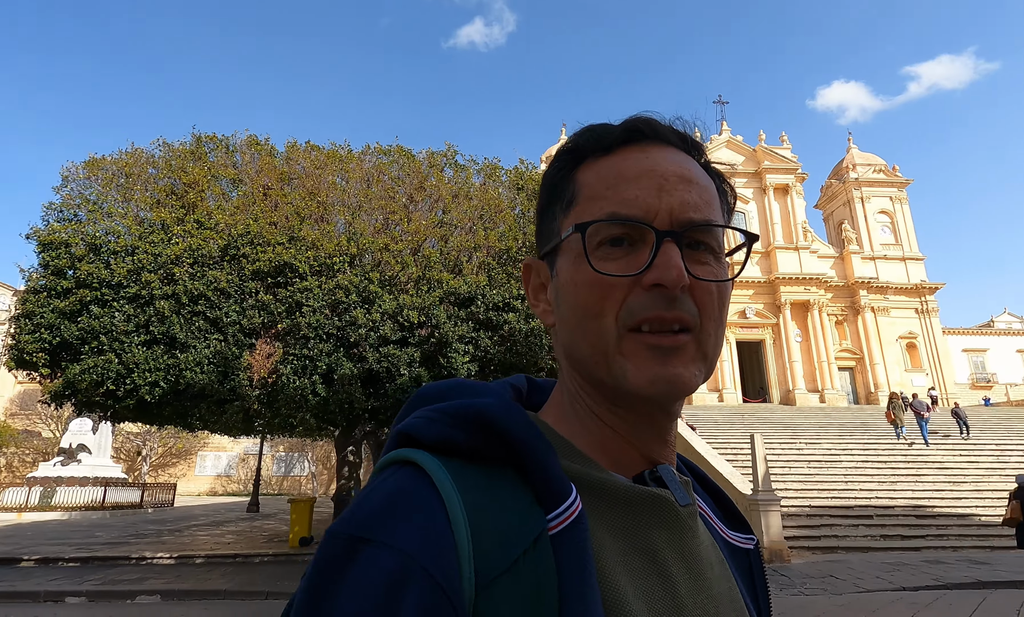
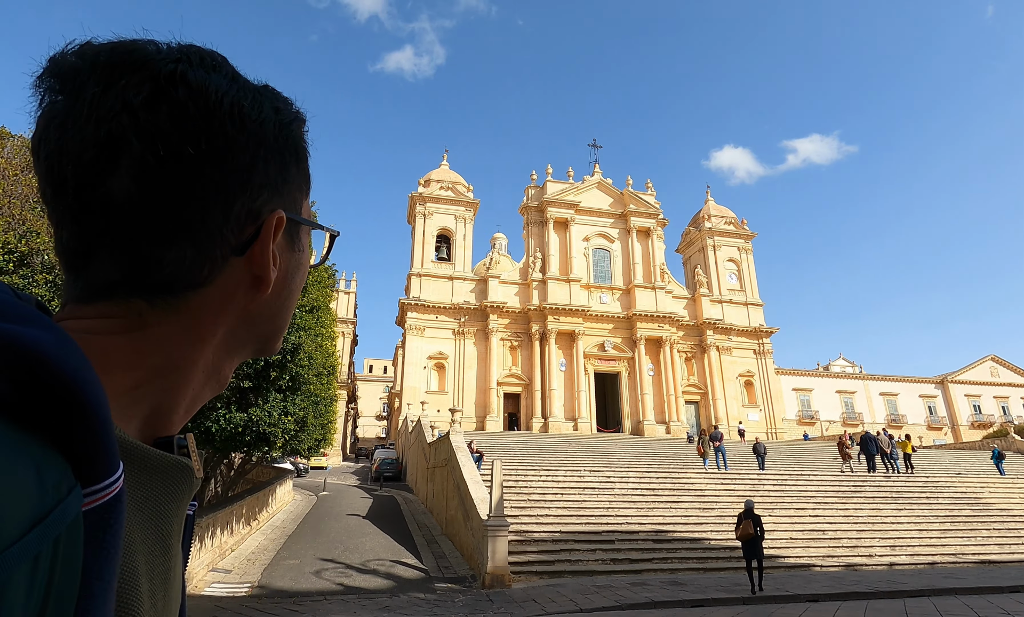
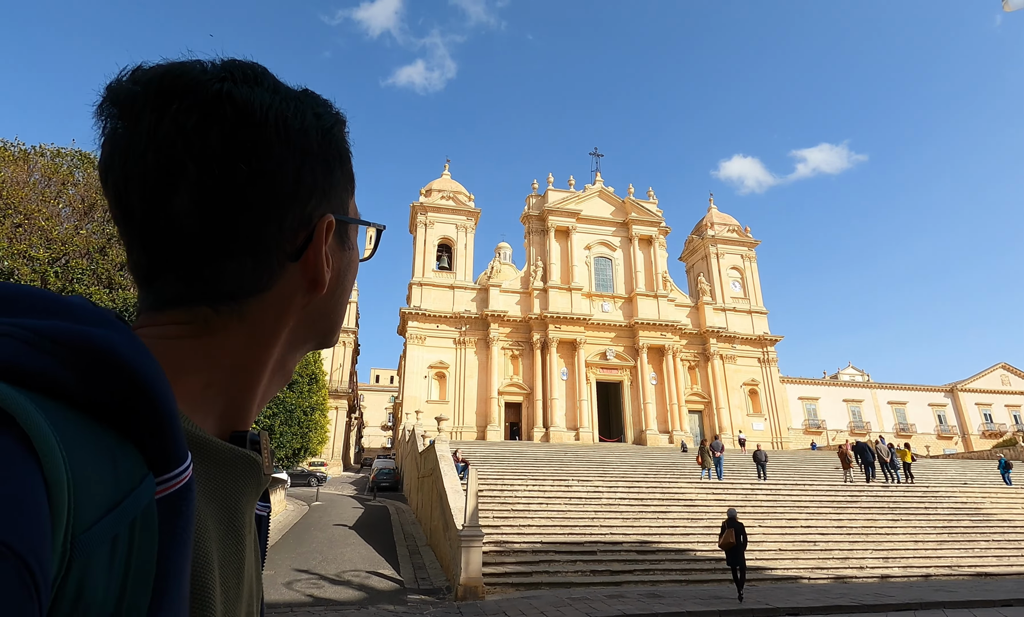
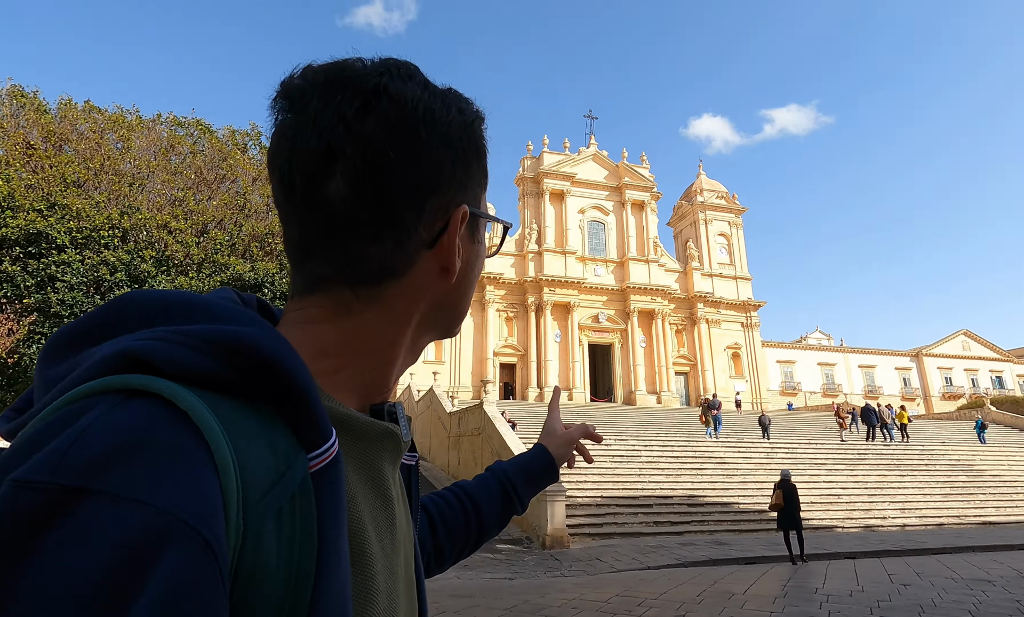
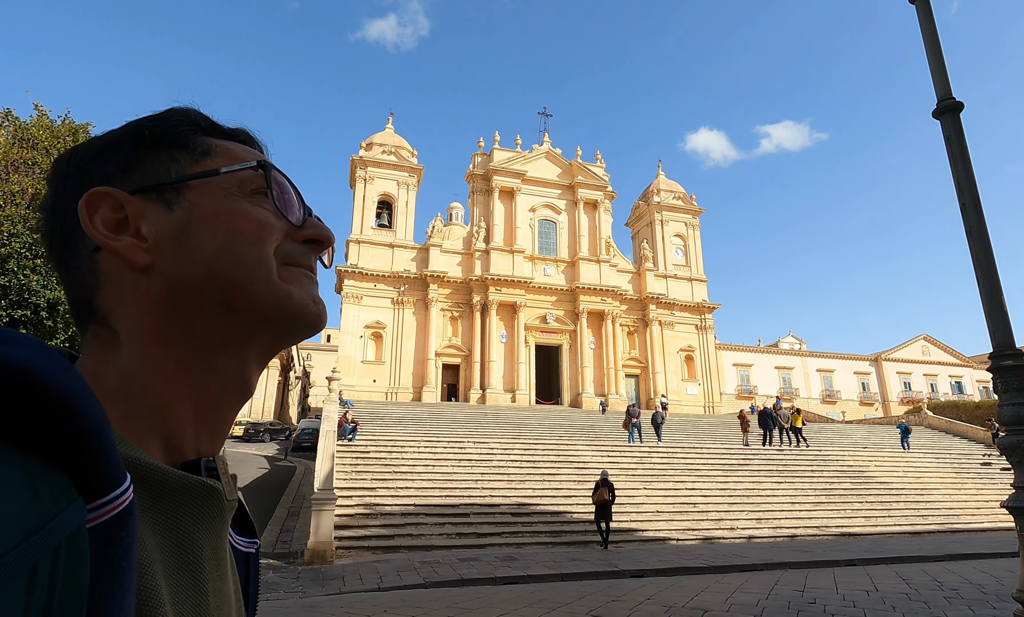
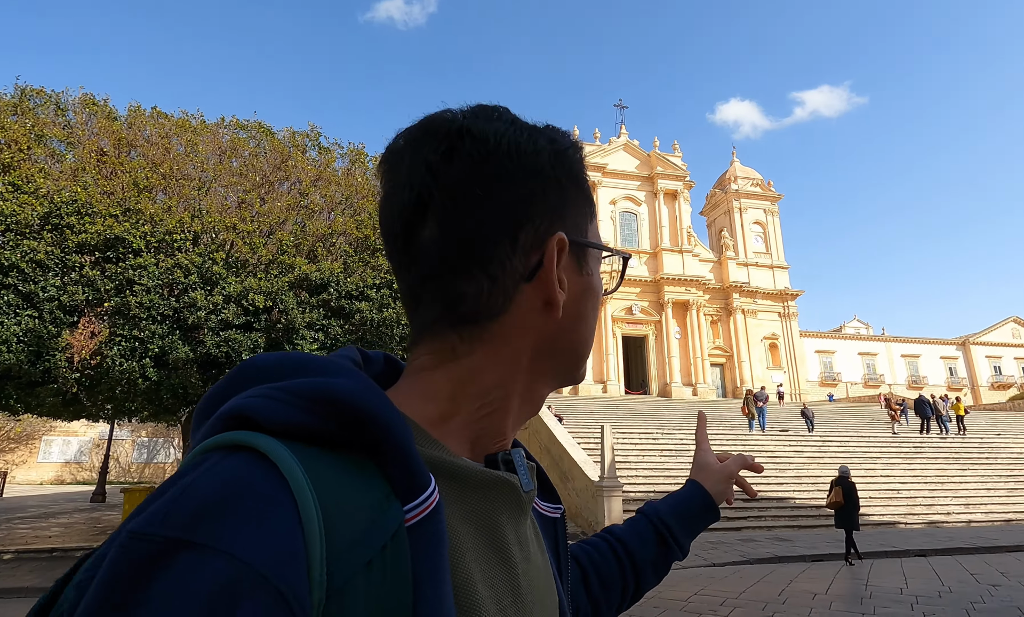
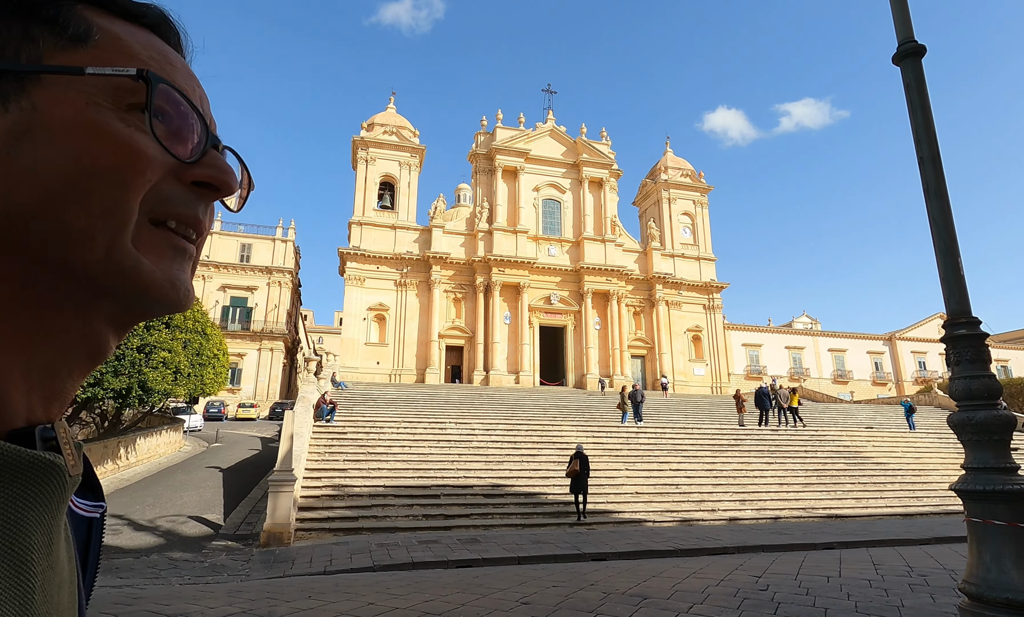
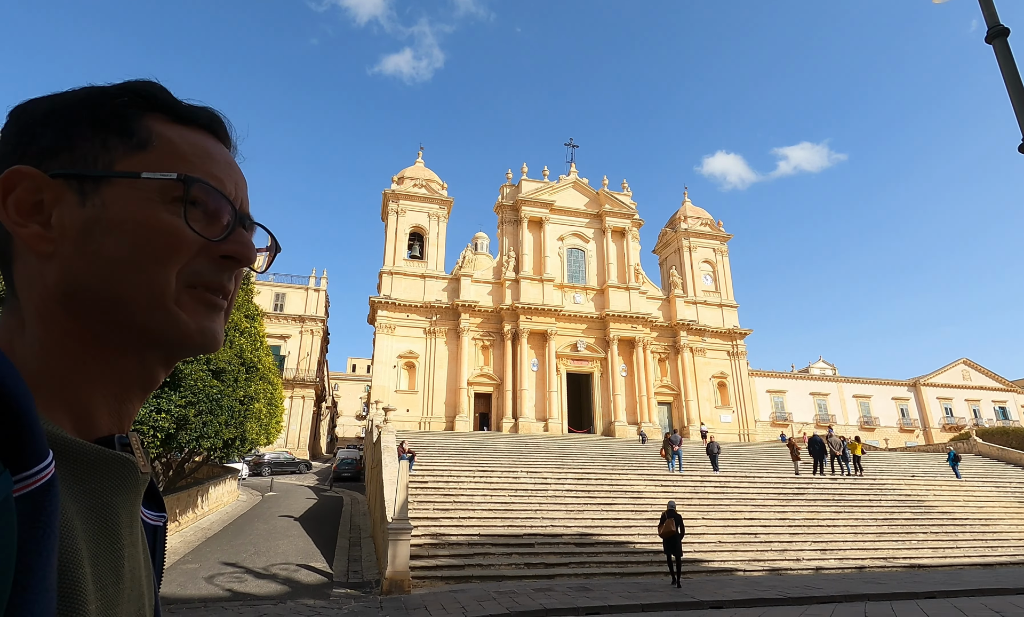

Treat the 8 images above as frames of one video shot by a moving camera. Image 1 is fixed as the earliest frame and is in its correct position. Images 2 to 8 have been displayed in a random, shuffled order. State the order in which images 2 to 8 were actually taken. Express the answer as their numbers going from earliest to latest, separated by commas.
6, 4, 2, 3, 8, 5, 7
